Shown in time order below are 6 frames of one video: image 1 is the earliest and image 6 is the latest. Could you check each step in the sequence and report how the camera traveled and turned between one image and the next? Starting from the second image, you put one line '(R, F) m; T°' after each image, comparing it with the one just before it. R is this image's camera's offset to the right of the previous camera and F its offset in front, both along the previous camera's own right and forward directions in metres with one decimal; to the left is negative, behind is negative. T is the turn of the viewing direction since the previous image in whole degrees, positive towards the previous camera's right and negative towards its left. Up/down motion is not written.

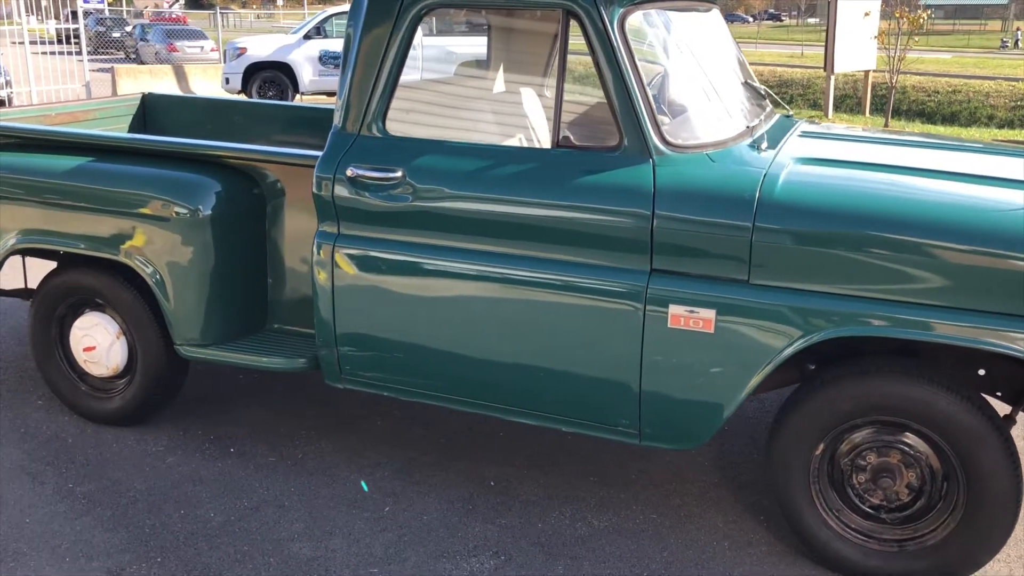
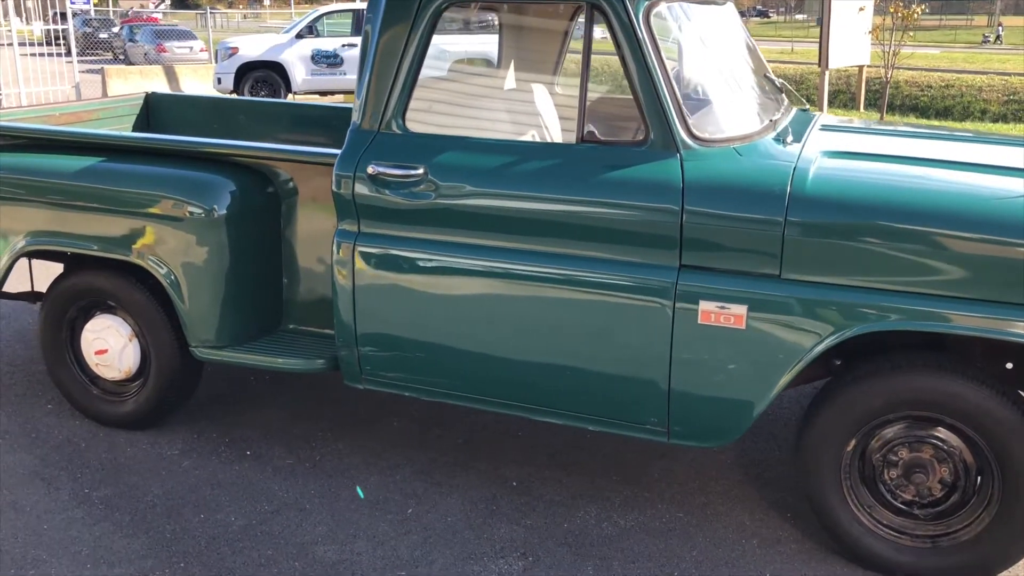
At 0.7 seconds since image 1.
(-0.1, 0.0) m; +1°
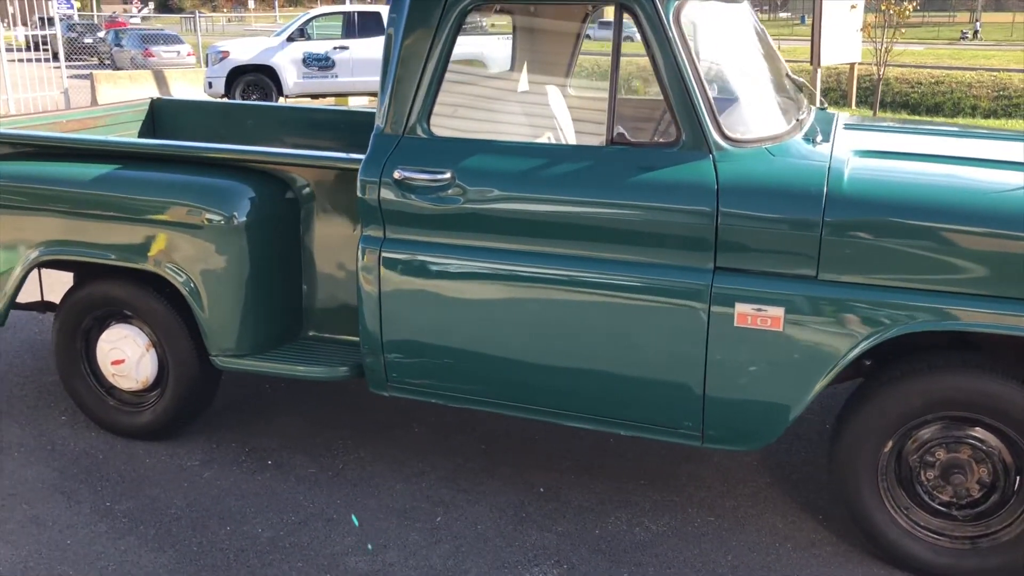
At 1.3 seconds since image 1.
(-0.1, 0.0) m; +1°
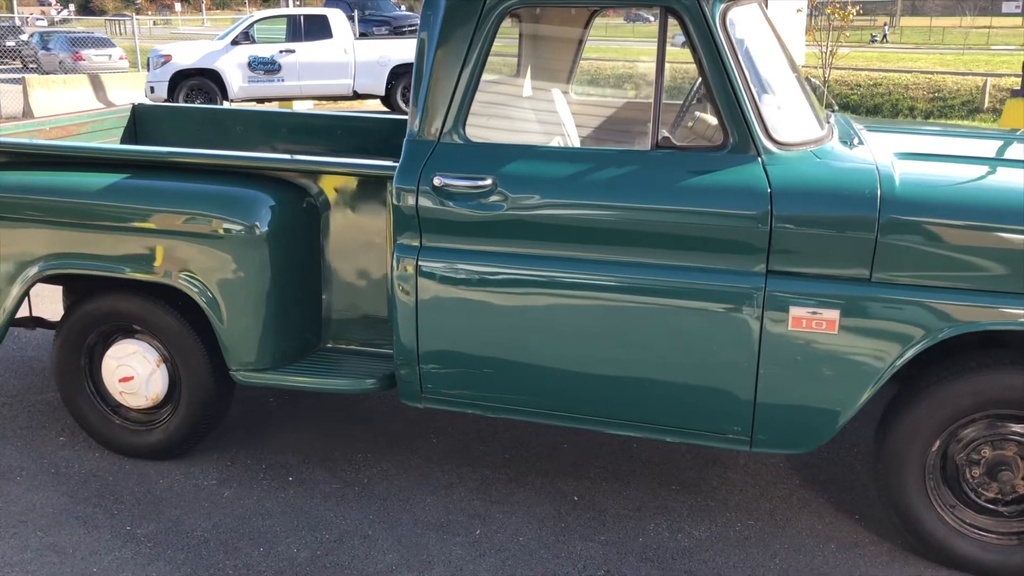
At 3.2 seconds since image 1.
(-0.4, +0.1) m; +4°
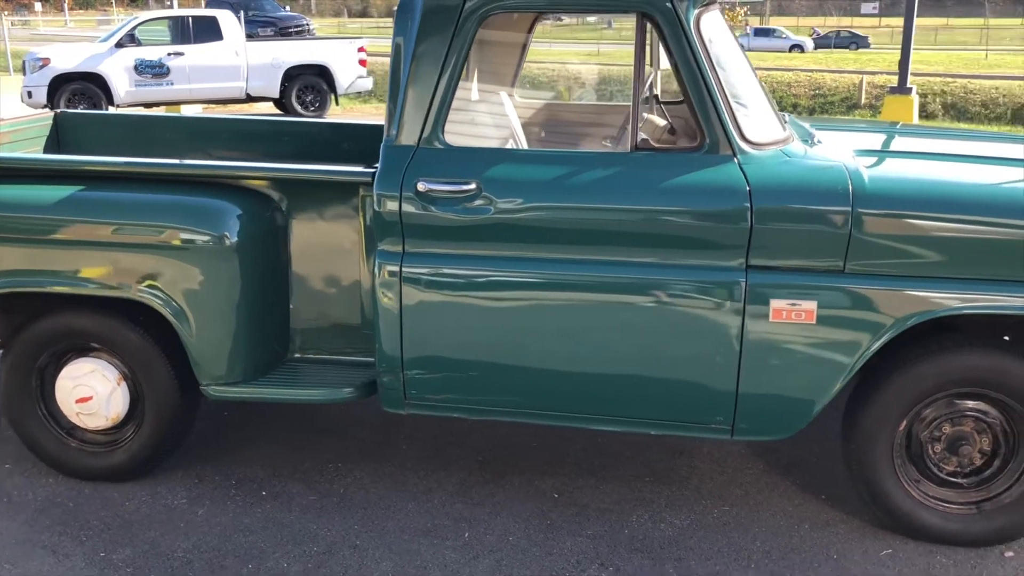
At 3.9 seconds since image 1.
(-0.3, 0.0) m; +7°
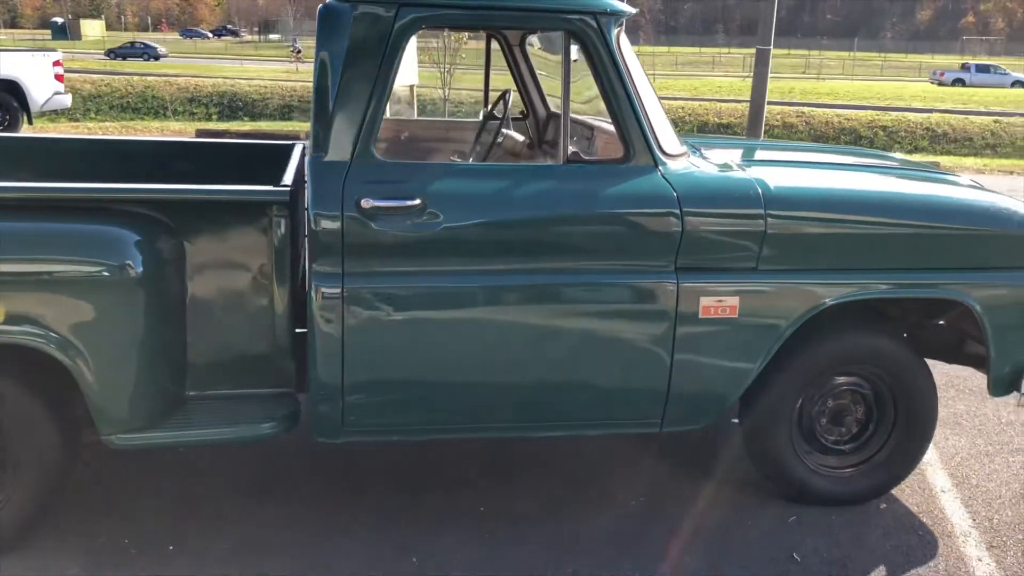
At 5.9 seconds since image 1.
(-0.8, +0.1) m; +18°
